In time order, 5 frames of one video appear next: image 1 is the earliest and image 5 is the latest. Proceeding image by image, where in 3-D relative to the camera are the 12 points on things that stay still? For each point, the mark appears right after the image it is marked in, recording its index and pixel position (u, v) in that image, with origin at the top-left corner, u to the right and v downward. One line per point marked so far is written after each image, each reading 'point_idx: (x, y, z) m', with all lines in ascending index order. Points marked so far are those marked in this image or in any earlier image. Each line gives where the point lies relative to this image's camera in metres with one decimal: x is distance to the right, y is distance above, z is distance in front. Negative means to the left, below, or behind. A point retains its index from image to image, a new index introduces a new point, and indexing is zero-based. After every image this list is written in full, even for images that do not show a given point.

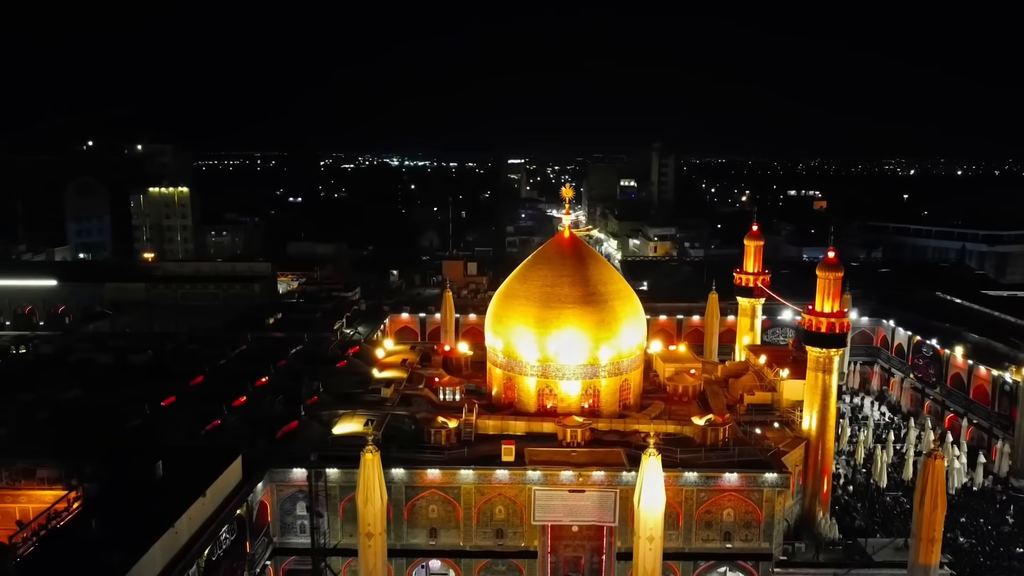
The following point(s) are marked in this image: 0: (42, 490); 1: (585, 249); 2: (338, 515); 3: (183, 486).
0: (-8.2, -3.6, +13.4) m
1: (+1.8, +1.0, +19.0) m
2: (-3.5, -4.5, +15.2) m
3: (-5.5, -3.3, +12.6) m
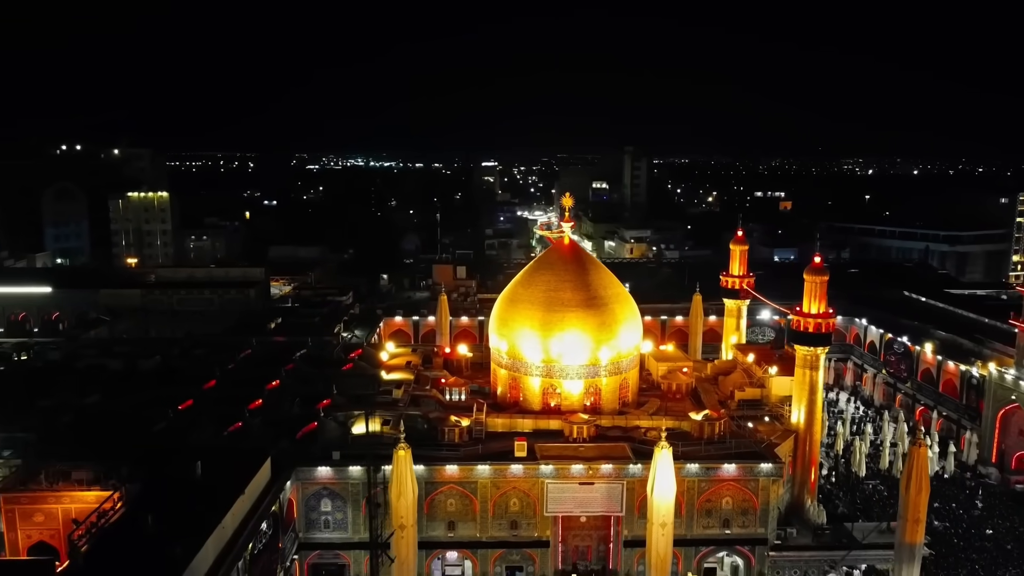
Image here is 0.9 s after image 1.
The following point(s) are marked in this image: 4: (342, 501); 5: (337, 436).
0: (-7.8, -3.7, +14.0) m
1: (+1.9, +0.9, +20.0) m
2: (-3.2, -4.7, +15.9) m
3: (-5.1, -3.5, +13.3) m
4: (-3.6, -4.4, +15.9) m
5: (-3.9, -3.3, +16.8) m
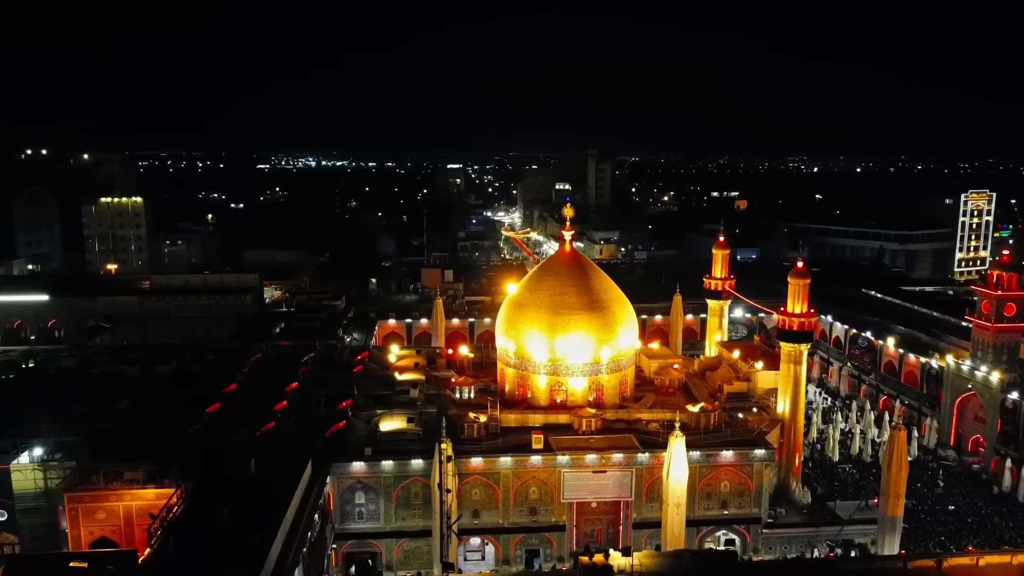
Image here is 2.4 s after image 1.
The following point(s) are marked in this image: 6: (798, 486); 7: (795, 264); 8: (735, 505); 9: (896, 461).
0: (-7.2, -3.9, +14.9) m
1: (+2.1, +0.8, +21.5) m
2: (-2.7, -4.8, +17.2) m
3: (-4.5, -3.7, +14.4) m
4: (-3.1, -4.6, +17.1) m
5: (-3.5, -3.5, +18.0) m
6: (+7.4, -5.1, +19.6) m
7: (+7.3, +0.6, +19.6) m
8: (+5.4, -5.2, +18.4) m
9: (+8.0, -3.6, +15.8) m
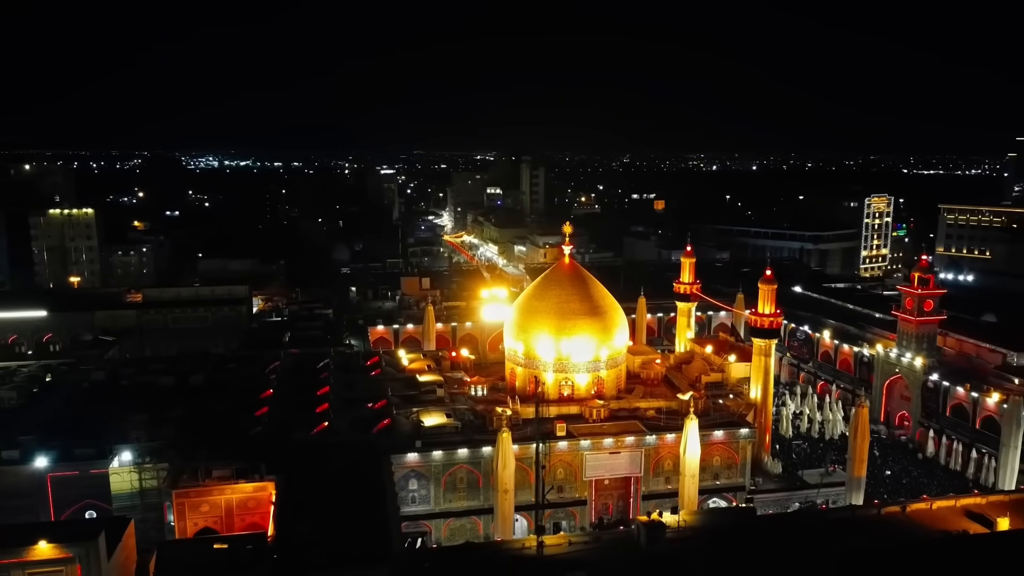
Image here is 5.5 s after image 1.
0: (-6.1, -4.4, +16.9) m
1: (+2.3, +0.5, +24.5) m
2: (-1.8, -5.1, +19.7) m
3: (-3.3, -4.0, +16.7) m
4: (-2.2, -4.9, +19.5) m
5: (-2.7, -3.8, +20.4) m
6: (+7.9, -5.2, +23.2) m
7: (+7.7, +0.5, +23.3) m
8: (+6.1, -5.4, +21.8) m
9: (+8.9, -3.7, +19.5) m
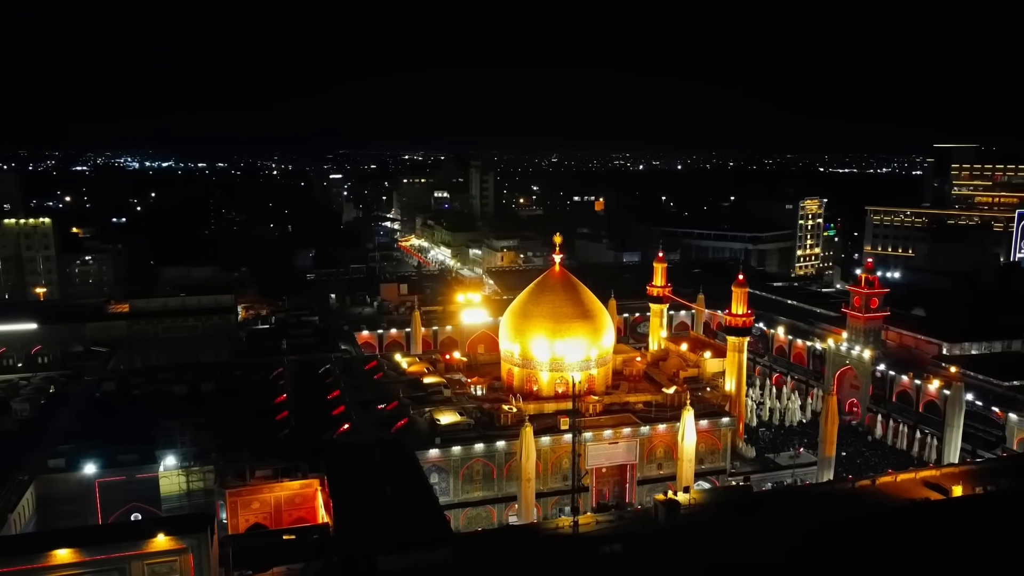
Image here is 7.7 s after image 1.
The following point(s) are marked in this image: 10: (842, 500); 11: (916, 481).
0: (-5.5, -4.7, +18.3) m
1: (+2.1, +0.4, +26.6) m
2: (-1.5, -5.4, +21.4) m
3: (-2.7, -4.3, +18.3) m
4: (-1.8, -5.2, +21.2) m
5: (-2.5, -4.1, +22.0) m
6: (+7.9, -5.3, +25.7) m
7: (+7.7, +0.4, +25.8) m
8: (+6.2, -5.5, +24.2) m
9: (+9.2, -3.8, +22.2) m
10: (+8.0, -5.2, +18.5) m
11: (+10.4, -5.0, +19.5) m
